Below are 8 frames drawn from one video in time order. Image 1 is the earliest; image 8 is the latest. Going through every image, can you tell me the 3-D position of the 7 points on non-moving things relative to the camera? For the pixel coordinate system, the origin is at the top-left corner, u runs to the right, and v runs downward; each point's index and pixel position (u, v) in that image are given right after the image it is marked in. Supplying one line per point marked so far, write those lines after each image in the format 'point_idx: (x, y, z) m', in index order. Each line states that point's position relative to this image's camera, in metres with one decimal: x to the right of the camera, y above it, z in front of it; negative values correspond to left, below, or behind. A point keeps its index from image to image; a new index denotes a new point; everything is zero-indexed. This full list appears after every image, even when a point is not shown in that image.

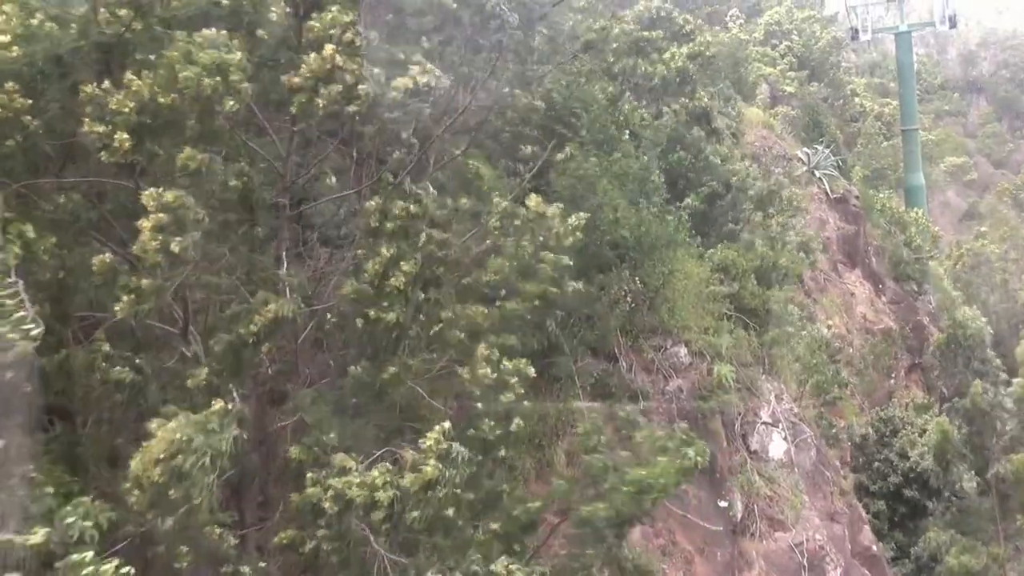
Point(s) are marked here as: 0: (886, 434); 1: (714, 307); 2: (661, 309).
0: (+5.2, -2.0, +17.3) m
1: (+1.9, -0.2, +11.9) m
2: (+1.4, -0.2, +11.3) m
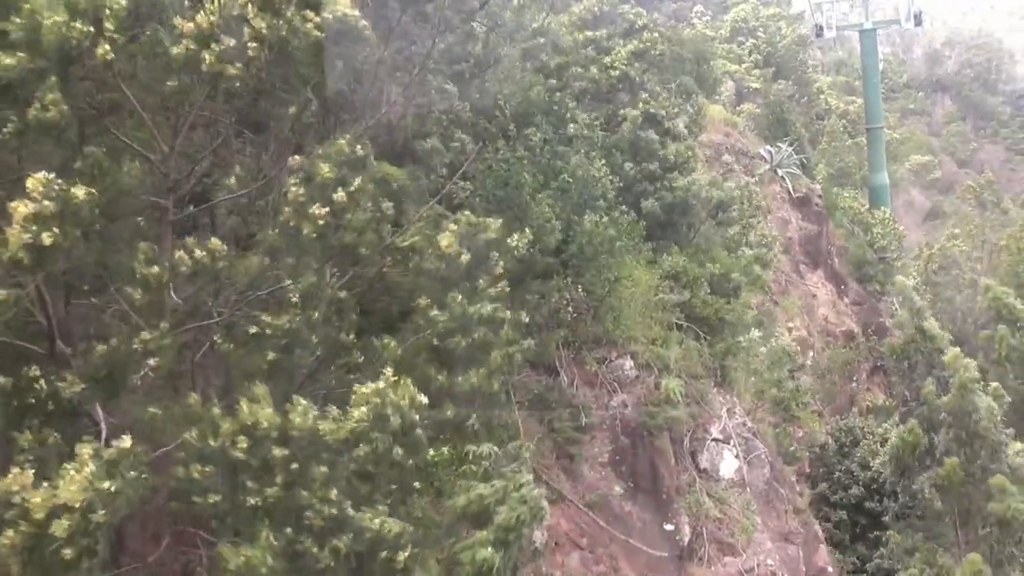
0: (+4.4, -2.1, +16.8) m
1: (+1.4, -0.3, +11.3) m
2: (+0.8, -0.3, +10.7) m
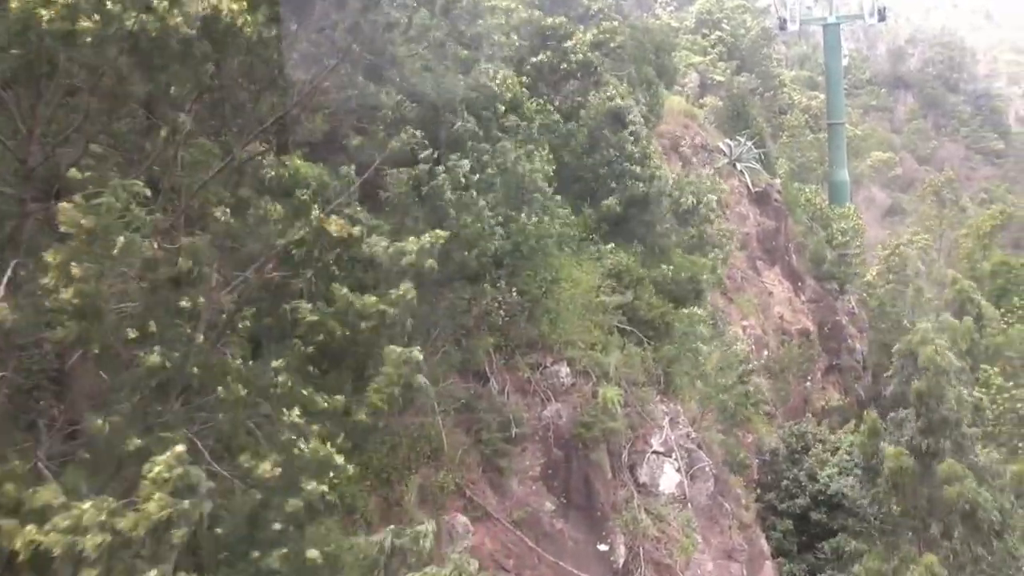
0: (+3.7, -2.1, +16.2) m
1: (+0.8, -0.3, +10.6) m
2: (+0.3, -0.3, +10.0) m
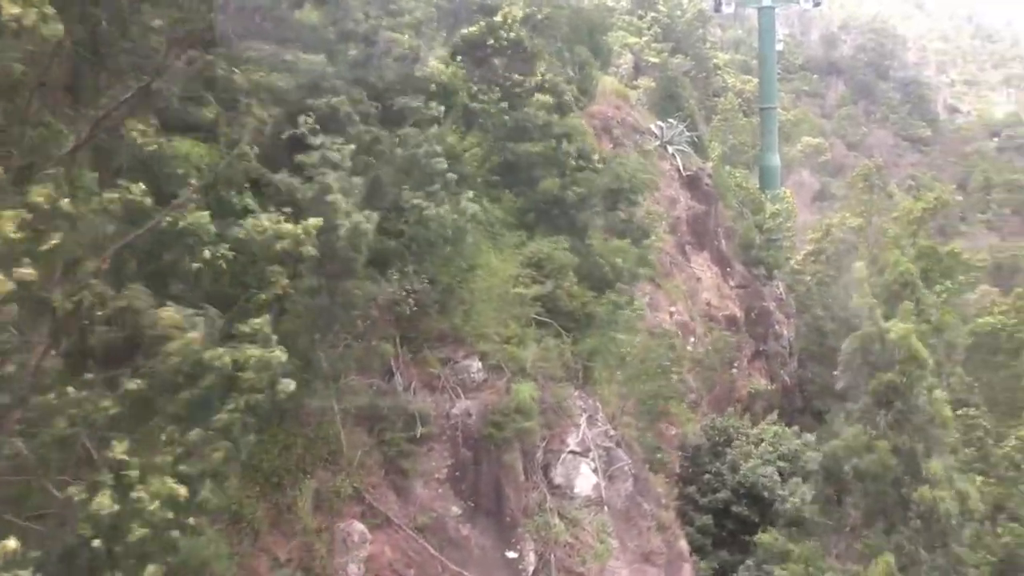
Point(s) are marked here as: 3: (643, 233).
0: (+2.6, -2.0, +15.8) m
1: (+0.1, -0.2, +10.0) m
2: (-0.4, -0.2, +9.4) m
3: (+2.0, +0.9, +19.4) m
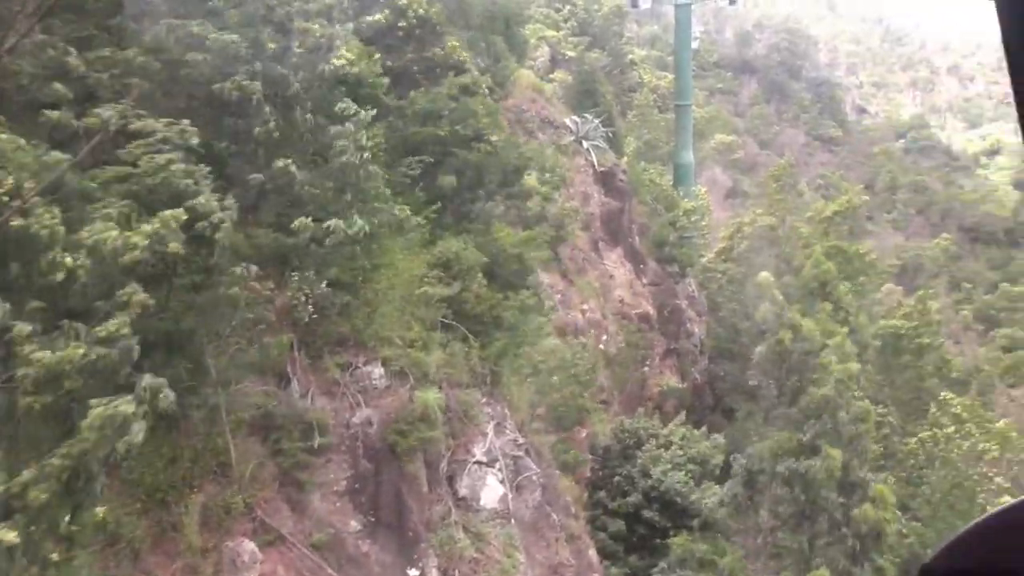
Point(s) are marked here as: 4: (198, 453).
0: (+1.5, -2.0, +15.5) m
1: (-0.6, -0.2, +9.6) m
2: (-1.1, -0.2, +8.9) m
3: (+0.7, +0.9, +19.0) m
4: (-1.9, -1.0, +7.6) m
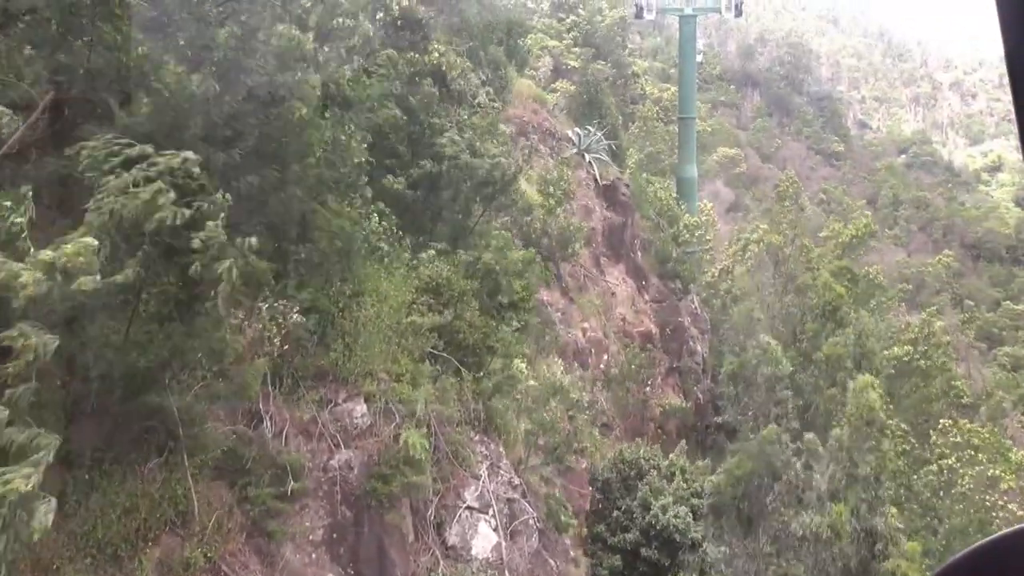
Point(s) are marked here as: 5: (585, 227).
0: (+1.4, -2.2, +14.7) m
1: (-0.7, -0.4, +8.8) m
2: (-1.1, -0.4, +8.1) m
3: (+0.6, +0.6, +18.3) m
4: (-1.9, -1.2, +6.8) m
5: (+1.1, +0.9, +19.6) m
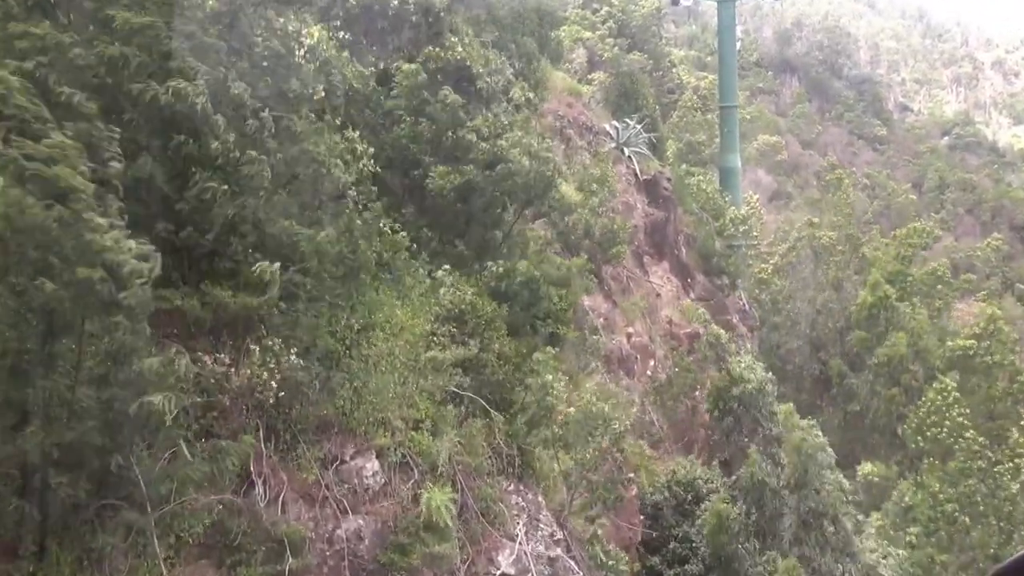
0: (+1.9, -2.3, +13.4) m
1: (-0.4, -0.6, +7.5) m
2: (-0.9, -0.6, +6.9) m
3: (+1.2, +0.5, +17.0) m
4: (-1.8, -1.4, +5.6) m
5: (+1.6, +0.8, +18.3) m
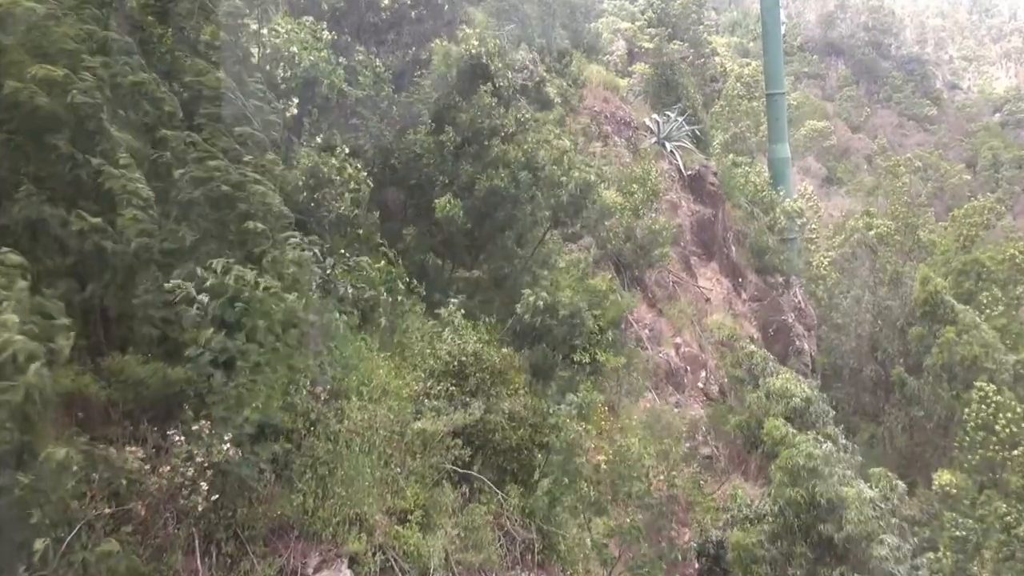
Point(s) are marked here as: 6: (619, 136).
0: (+2.2, -2.5, +11.9) m
1: (-0.4, -0.8, +6.1) m
2: (-0.9, -0.8, +5.4) m
3: (+1.5, +0.4, +15.4) m
4: (-1.7, -1.7, +4.2) m
5: (+2.1, +0.7, +16.7) m
6: (+1.4, +2.1, +17.5) m
